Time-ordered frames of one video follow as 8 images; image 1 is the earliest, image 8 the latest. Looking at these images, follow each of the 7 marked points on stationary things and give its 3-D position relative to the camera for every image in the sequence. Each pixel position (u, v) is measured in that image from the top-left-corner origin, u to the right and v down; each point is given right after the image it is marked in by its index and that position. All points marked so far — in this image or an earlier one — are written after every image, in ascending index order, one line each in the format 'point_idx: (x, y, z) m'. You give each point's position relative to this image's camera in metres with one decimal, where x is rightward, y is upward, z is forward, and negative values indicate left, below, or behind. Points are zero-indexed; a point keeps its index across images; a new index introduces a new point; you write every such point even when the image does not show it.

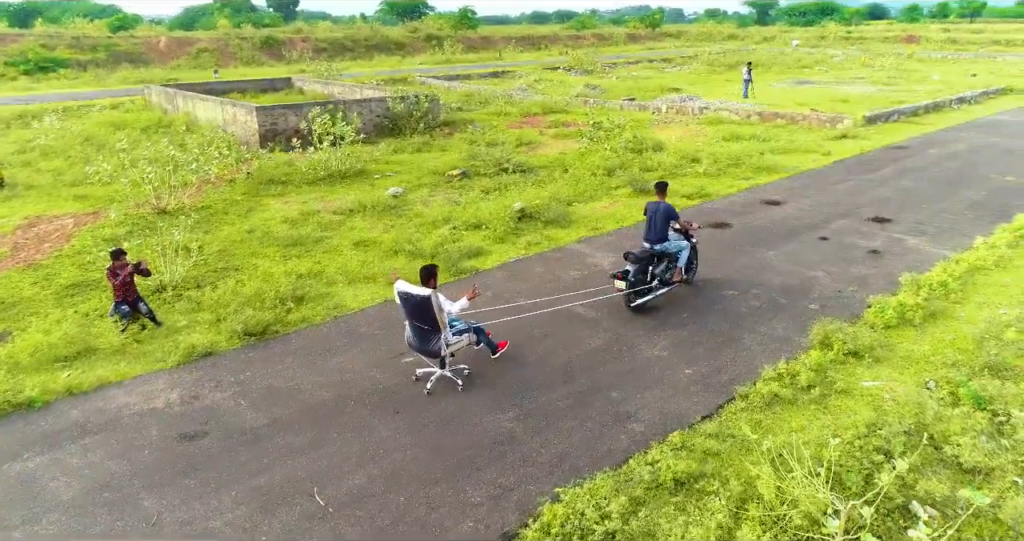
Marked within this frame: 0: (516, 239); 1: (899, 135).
0: (+0.1, +0.4, +9.2) m
1: (+8.4, +2.9, +15.6) m
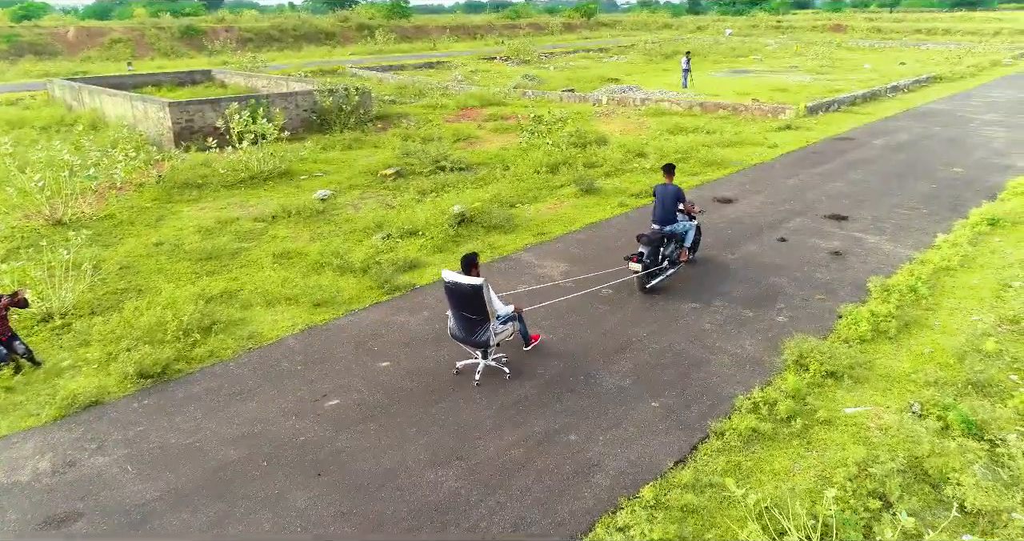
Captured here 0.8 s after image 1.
0: (-0.6, +0.3, +8.4) m
1: (+7.1, +3.1, +15.5) m
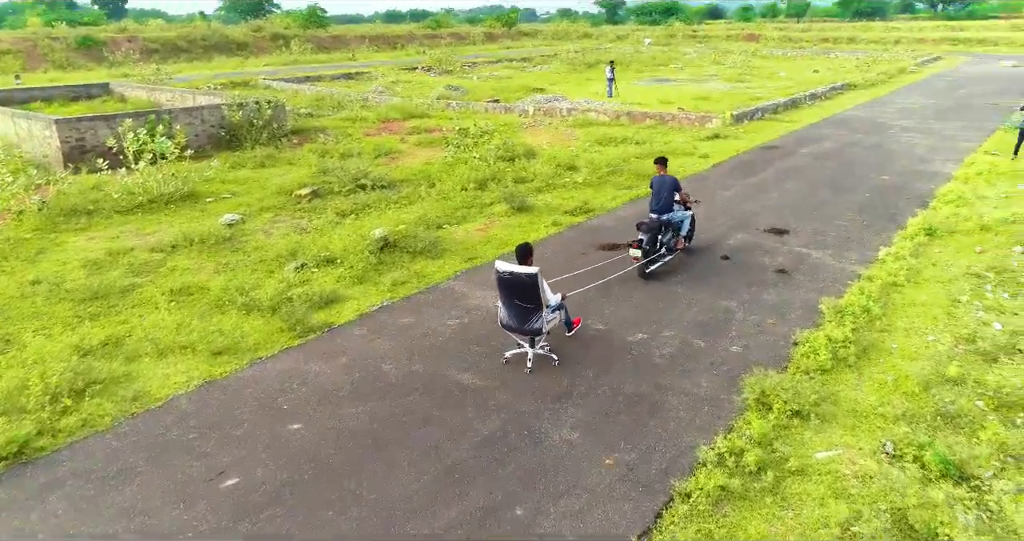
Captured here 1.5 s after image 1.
0: (-1.4, -0.1, +7.6) m
1: (+5.5, +2.9, +15.4) m
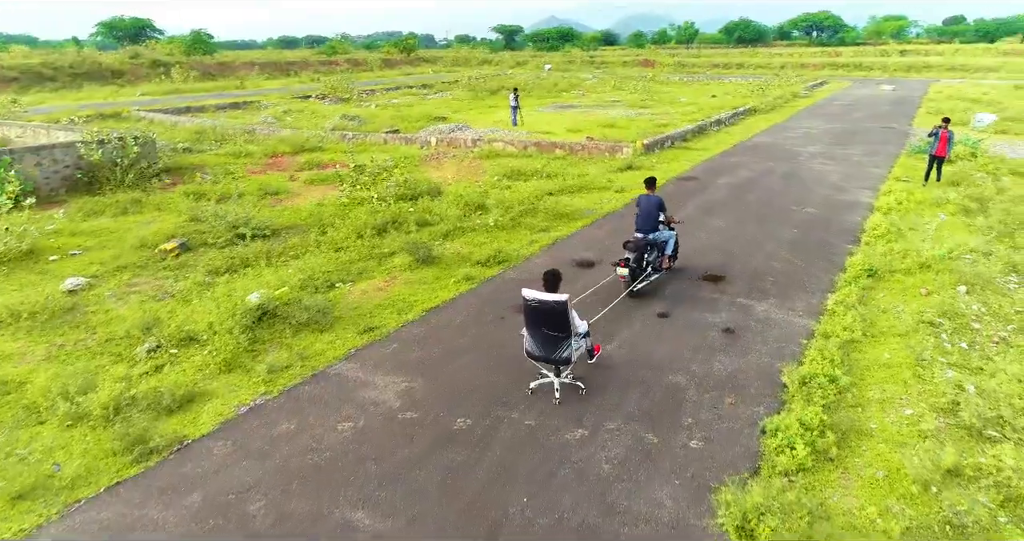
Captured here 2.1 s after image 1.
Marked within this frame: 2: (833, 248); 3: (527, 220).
0: (-2.2, -0.8, +6.2) m
1: (+3.5, +2.2, +14.9) m
2: (+4.0, +0.3, +9.0) m
3: (+0.2, +0.7, +10.4) m
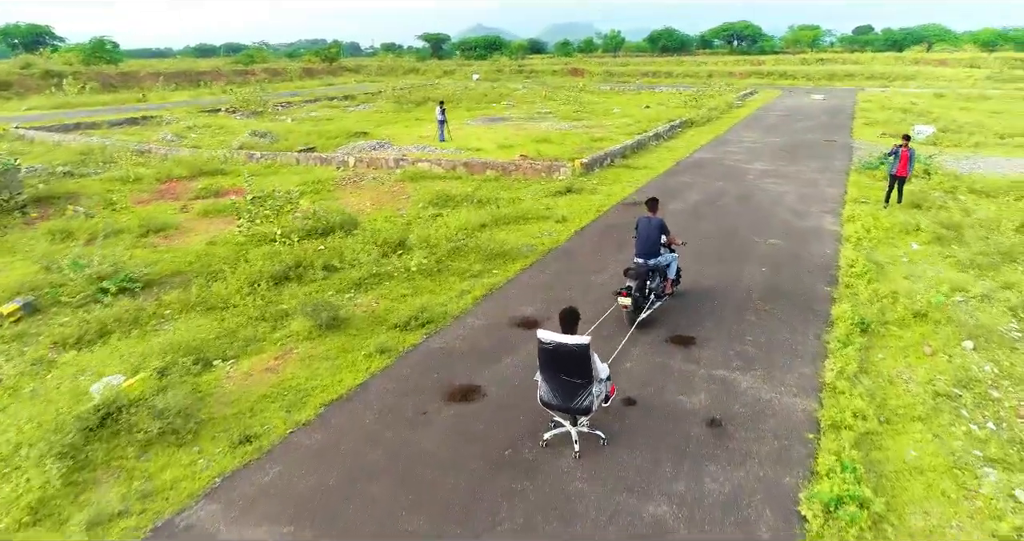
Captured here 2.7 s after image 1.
0: (-2.7, -1.4, +4.4) m
1: (+2.1, +1.6, +13.6) m
2: (+3.2, -0.2, +7.7) m
3: (-0.7, +0.1, +8.8) m
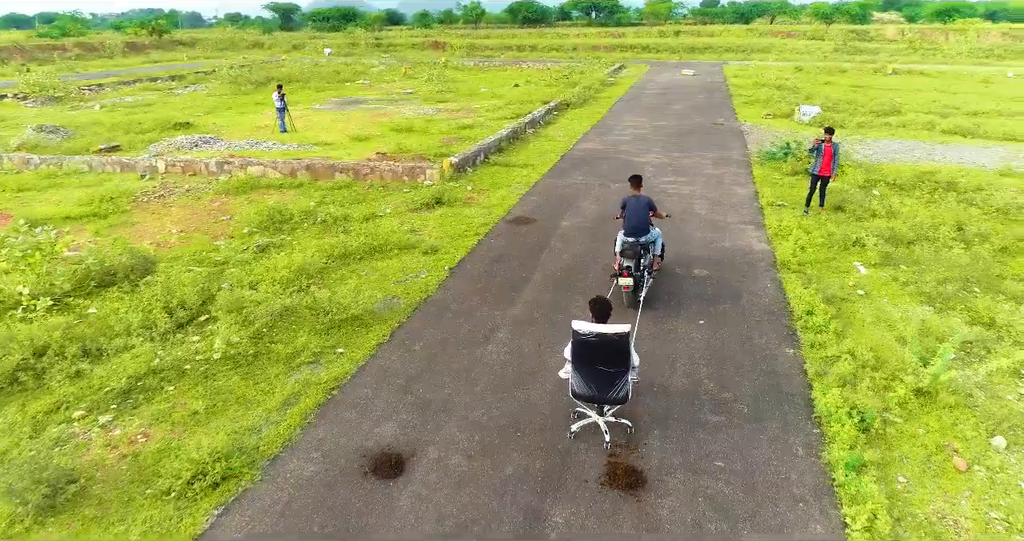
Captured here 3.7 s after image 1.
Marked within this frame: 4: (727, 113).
0: (-3.1, -2.4, +1.5) m
1: (-0.1, +1.3, +11.3) m
2: (+2.1, -0.7, +5.8) m
3: (-2.0, -0.6, +6.1) m
4: (+5.7, +4.2, +19.2) m
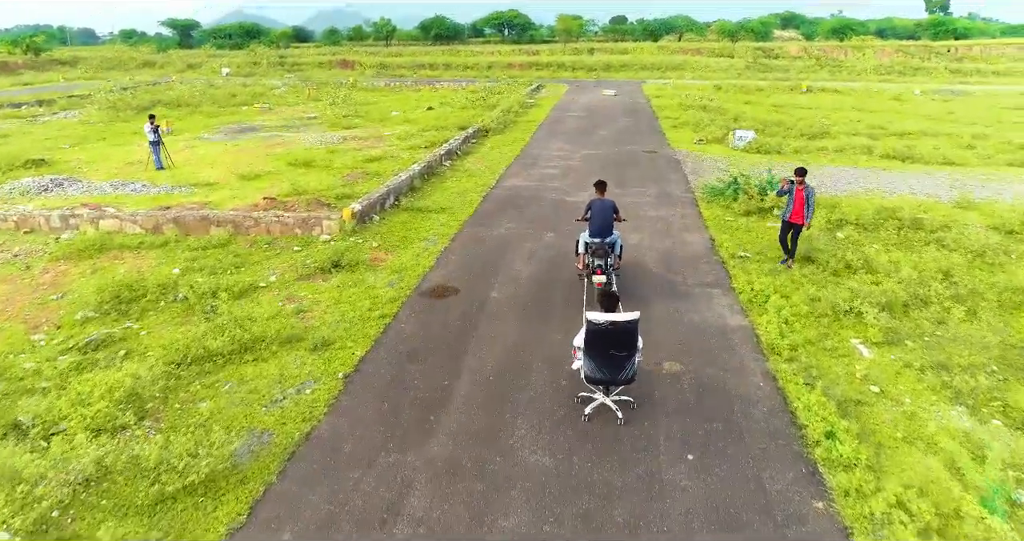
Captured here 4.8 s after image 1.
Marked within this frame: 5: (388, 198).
0: (-2.9, -3.2, -0.8) m
1: (-1.2, +0.3, +9.3) m
2: (+1.6, -1.4, +4.1) m
3: (-2.4, -1.5, +4.0) m
4: (+3.6, +3.3, +17.9) m
5: (-2.0, +1.2, +11.4) m
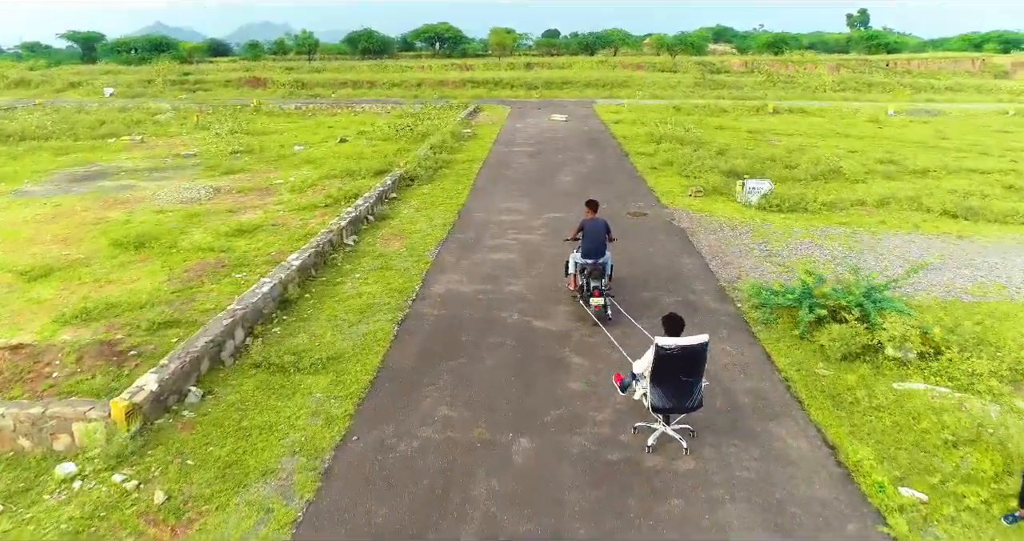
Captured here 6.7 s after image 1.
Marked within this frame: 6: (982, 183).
0: (-2.4, -4.8, -5.8) m
1: (-1.6, -1.4, +4.5) m
2: (+1.7, -3.0, -0.5) m
3: (-2.3, -3.1, -0.9) m
4: (+2.4, +1.5, +13.5) m
5: (-2.5, -0.6, +6.5) m
6: (+10.1, +1.9, +15.5) m
